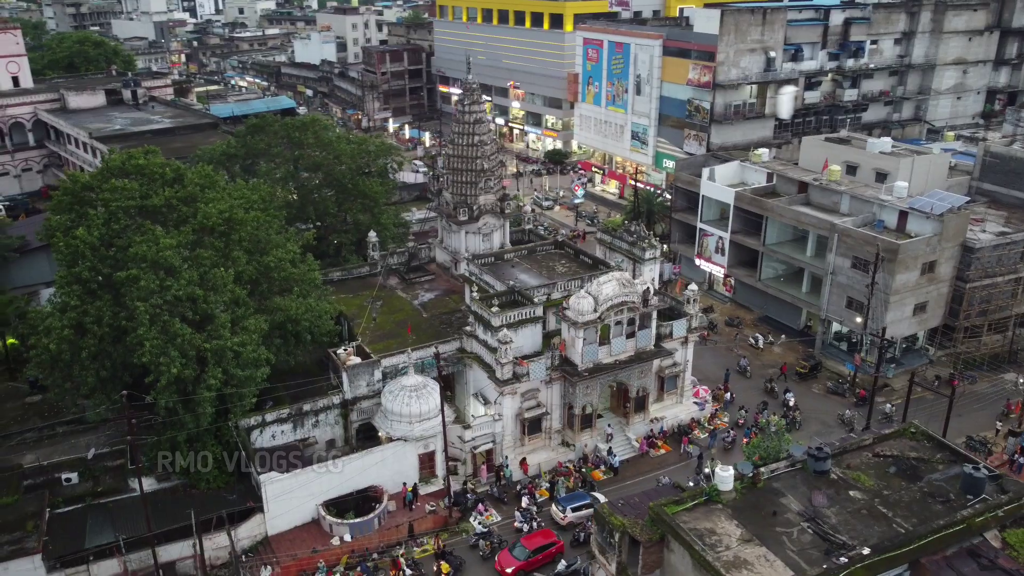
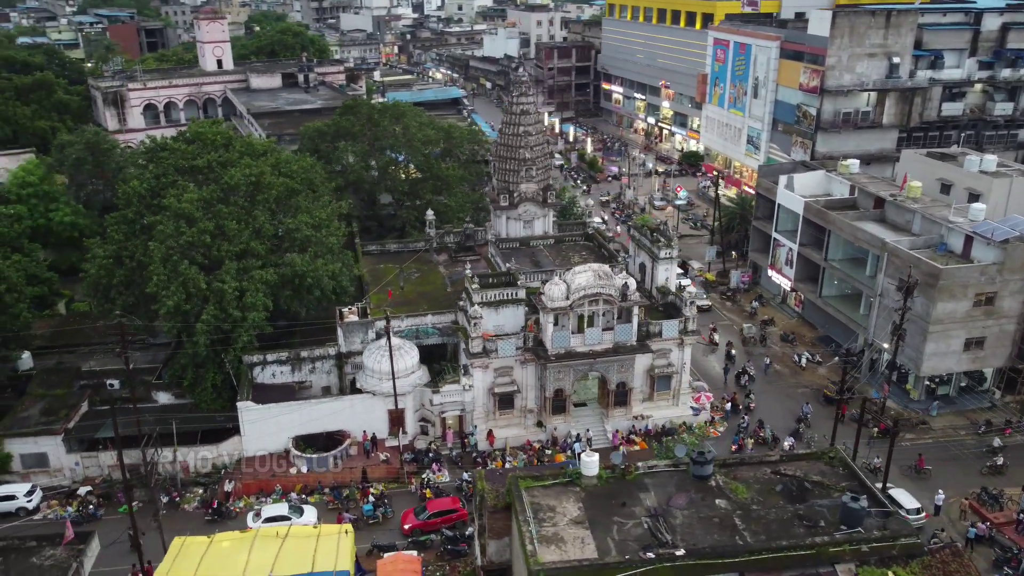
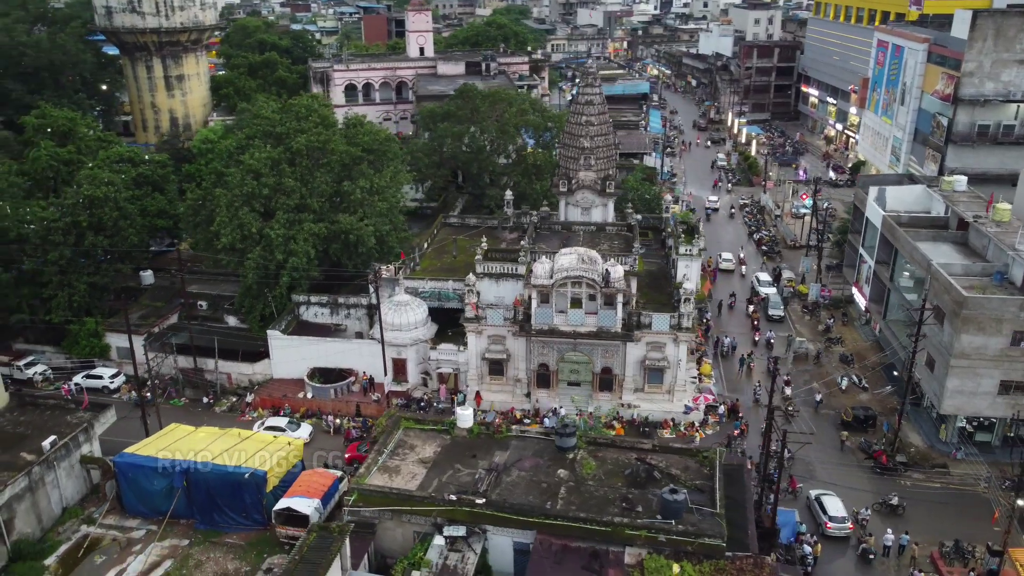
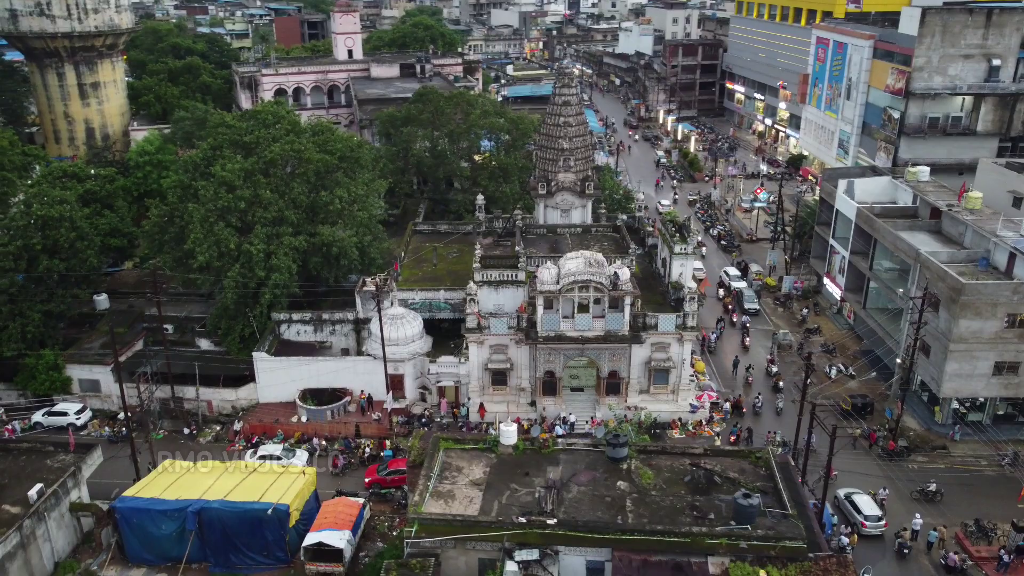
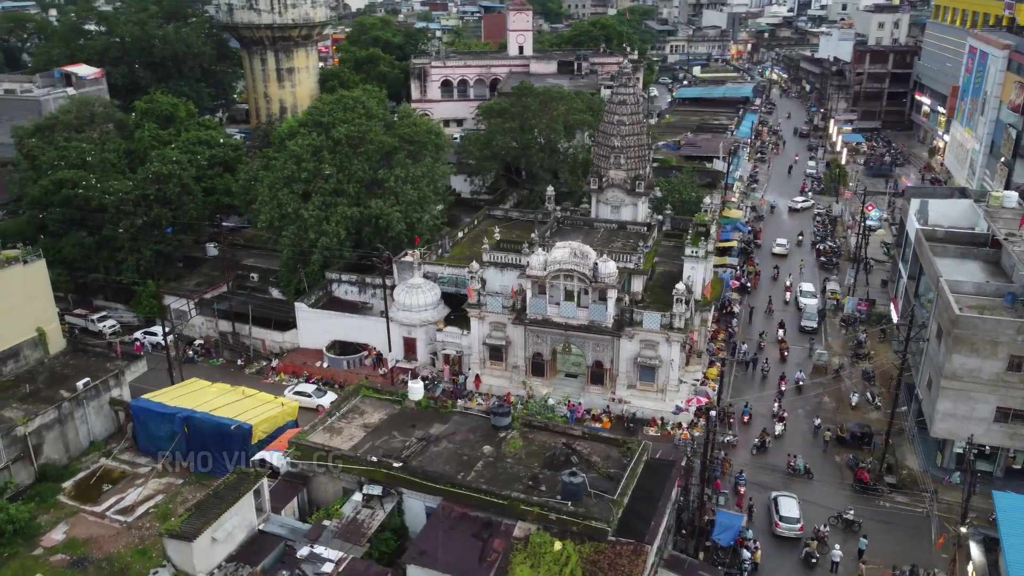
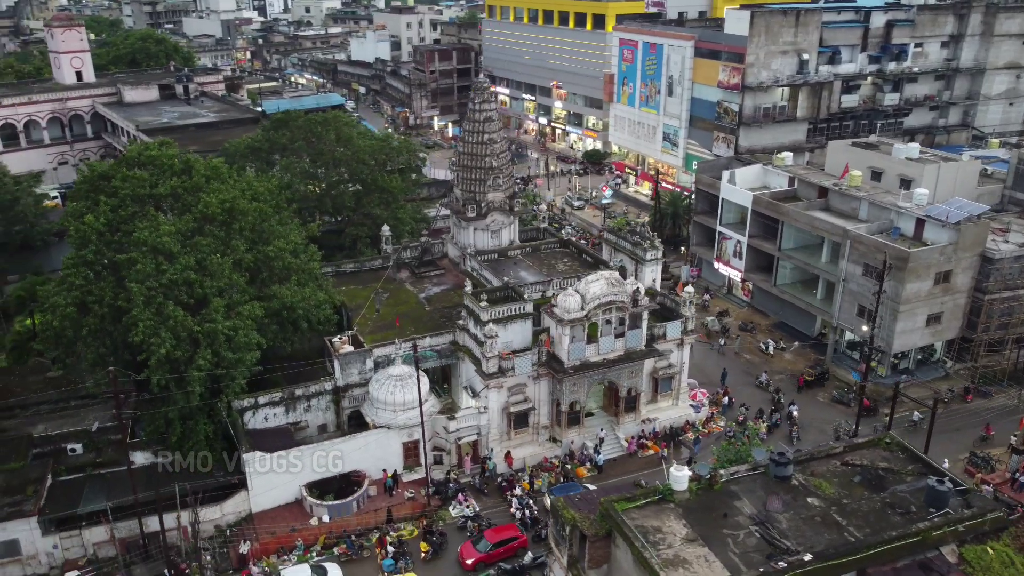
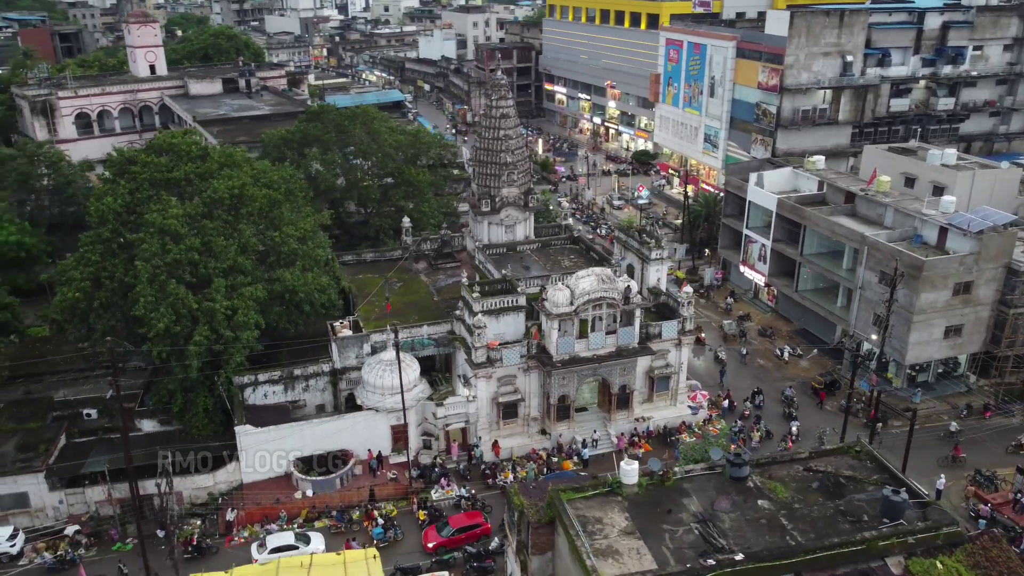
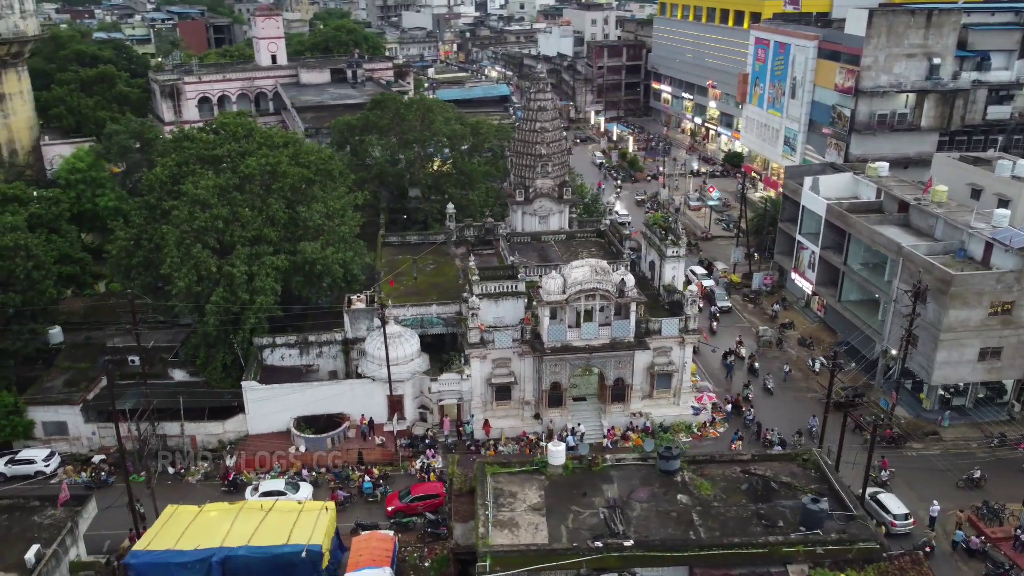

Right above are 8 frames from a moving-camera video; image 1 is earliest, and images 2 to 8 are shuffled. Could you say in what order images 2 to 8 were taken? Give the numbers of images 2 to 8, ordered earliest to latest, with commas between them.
6, 7, 2, 8, 4, 3, 5
